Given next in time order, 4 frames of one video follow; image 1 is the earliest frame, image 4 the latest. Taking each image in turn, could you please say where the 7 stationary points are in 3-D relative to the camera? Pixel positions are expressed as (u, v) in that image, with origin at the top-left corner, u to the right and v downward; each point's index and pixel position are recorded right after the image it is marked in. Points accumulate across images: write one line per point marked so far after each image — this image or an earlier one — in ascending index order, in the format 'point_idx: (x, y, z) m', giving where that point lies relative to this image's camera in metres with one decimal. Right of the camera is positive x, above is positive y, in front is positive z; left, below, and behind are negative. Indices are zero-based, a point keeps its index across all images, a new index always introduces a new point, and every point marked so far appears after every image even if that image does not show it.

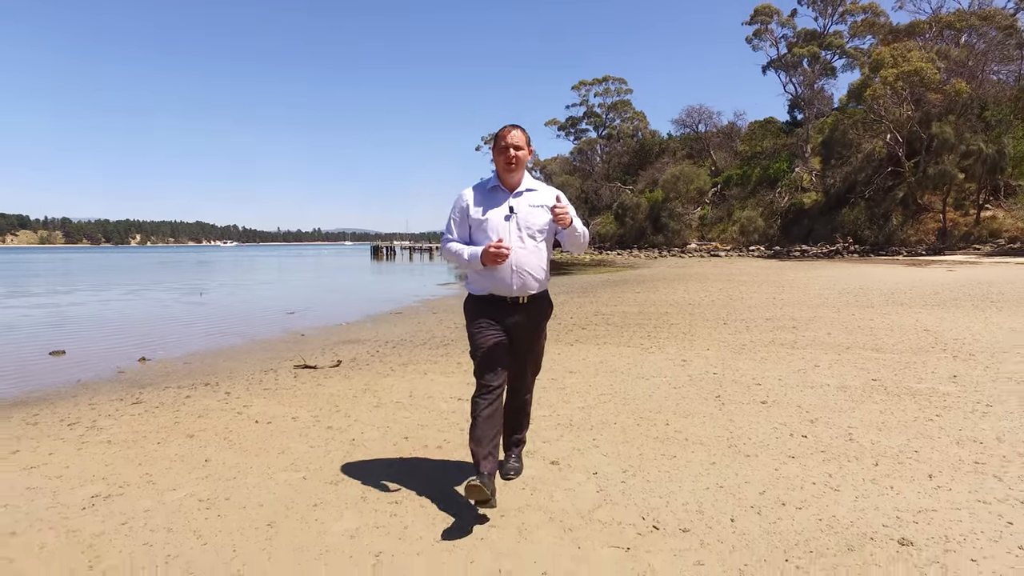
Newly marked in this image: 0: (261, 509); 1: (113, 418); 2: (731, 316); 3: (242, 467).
0: (-1.3, -1.1, +3.2) m
1: (-3.2, -1.0, +5.3) m
2: (+3.8, -0.5, +11.2) m
3: (-1.6, -1.1, +3.9) m
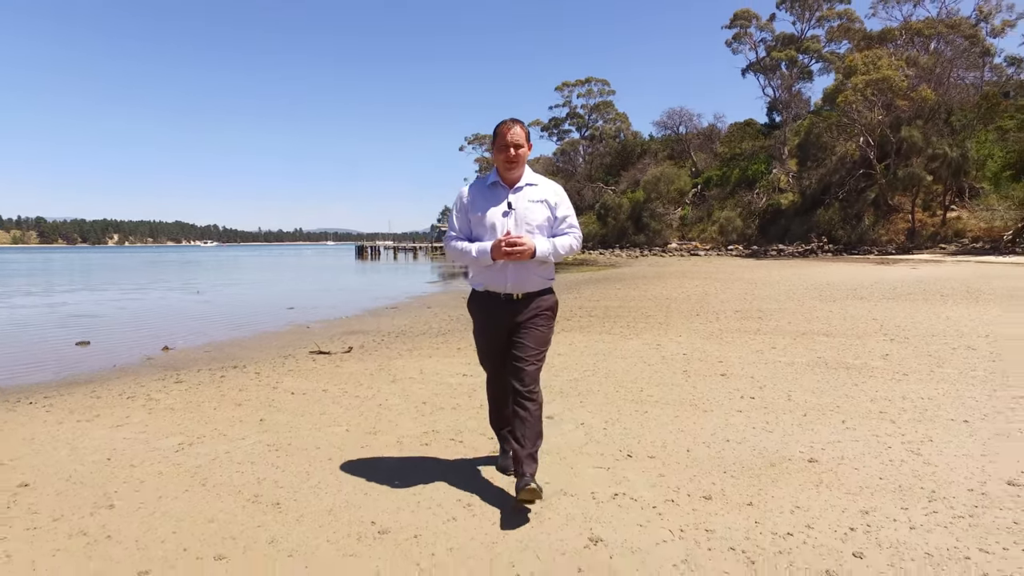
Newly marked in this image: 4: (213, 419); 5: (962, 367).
0: (-1.2, -1.0, +4.1) m
1: (-3.3, -1.0, +6.1) m
2: (+3.6, -0.4, +12.2) m
3: (-1.6, -1.0, +4.8) m
4: (-2.3, -1.0, +5.0) m
5: (+4.1, -0.7, +5.9) m
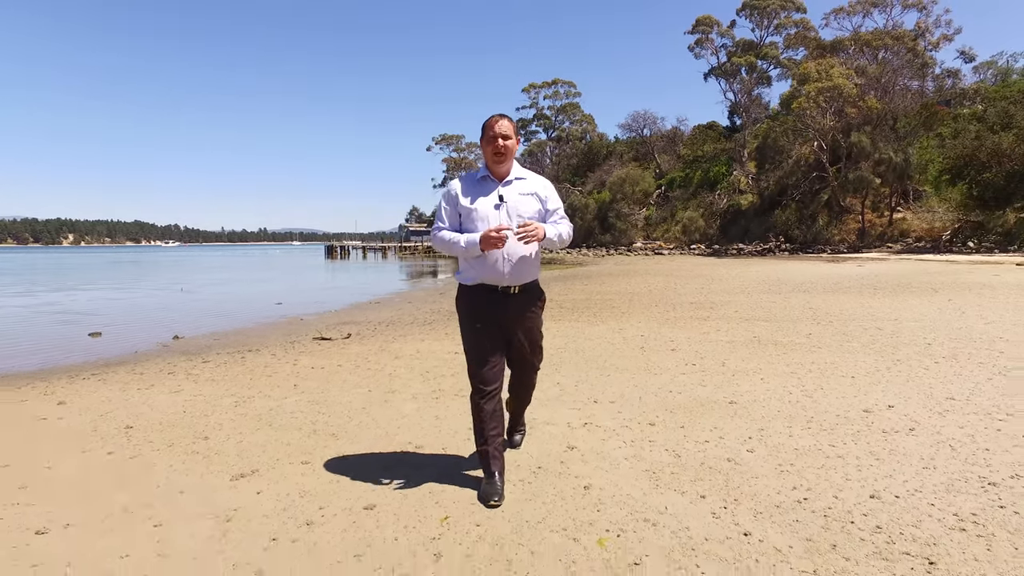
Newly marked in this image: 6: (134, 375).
0: (-1.3, -0.9, +5.2) m
1: (-3.4, -0.9, +7.1) m
2: (+3.1, -0.3, +13.5) m
3: (-1.7, -0.9, +5.8) m
4: (-2.4, -0.9, +6.0) m
5: (+4.0, -0.6, +7.3) m
6: (-3.9, -0.9, +6.7) m
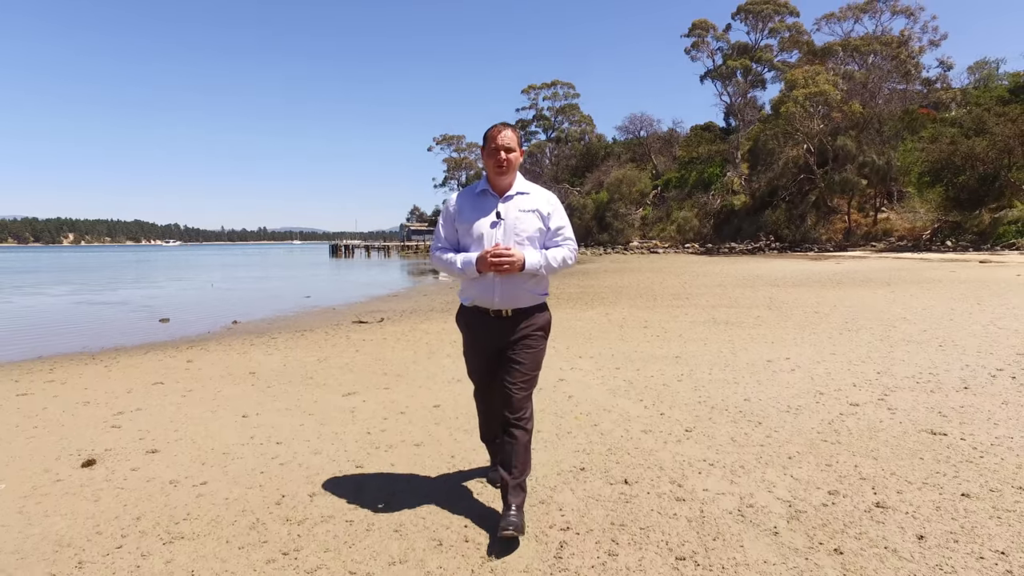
0: (-1.2, -0.8, +7.1) m
1: (-3.3, -0.7, +9.0) m
2: (+3.2, -0.1, +15.4) m
3: (-1.6, -0.8, +7.7) m
4: (-2.3, -0.8, +7.9) m
5: (+4.0, -0.5, +9.2) m
6: (-3.8, -0.8, +8.6) m
